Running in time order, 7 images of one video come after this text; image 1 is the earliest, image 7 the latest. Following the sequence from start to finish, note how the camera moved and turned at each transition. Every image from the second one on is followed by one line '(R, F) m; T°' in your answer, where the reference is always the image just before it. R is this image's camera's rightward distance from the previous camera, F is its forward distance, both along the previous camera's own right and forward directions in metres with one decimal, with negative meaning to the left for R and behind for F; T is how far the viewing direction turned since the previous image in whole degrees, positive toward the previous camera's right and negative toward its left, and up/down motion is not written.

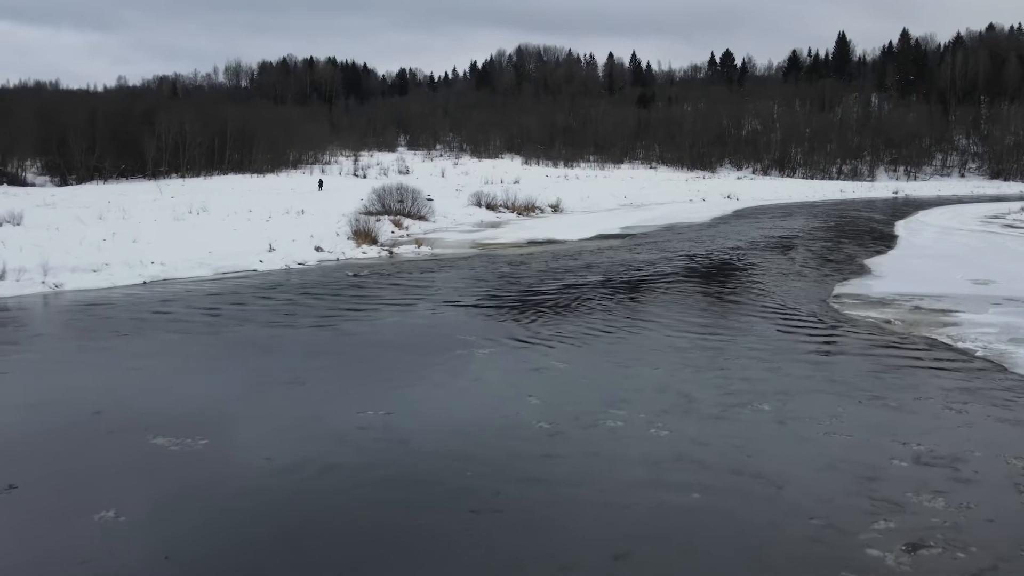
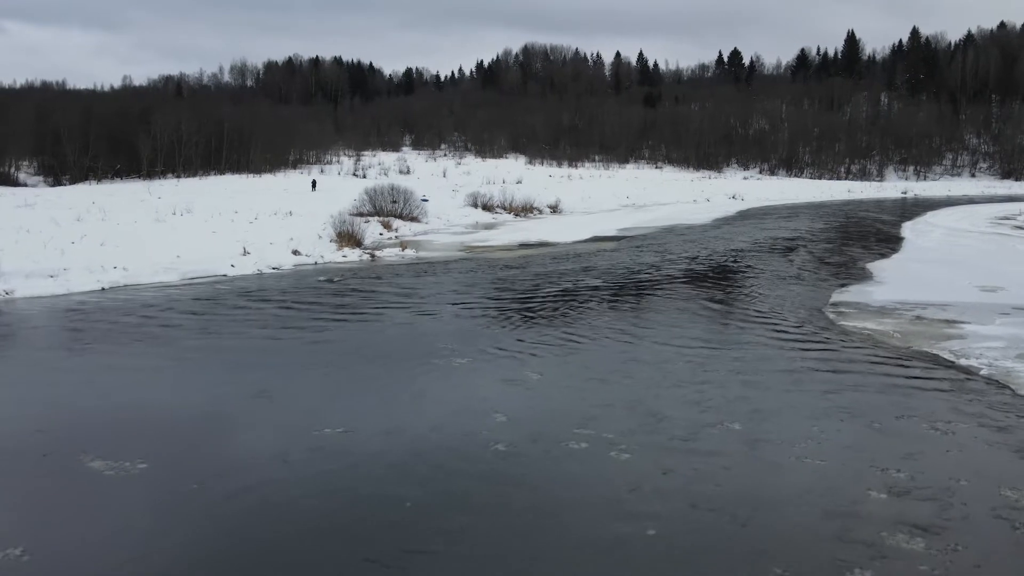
(+0.4, +0.5) m; -1°
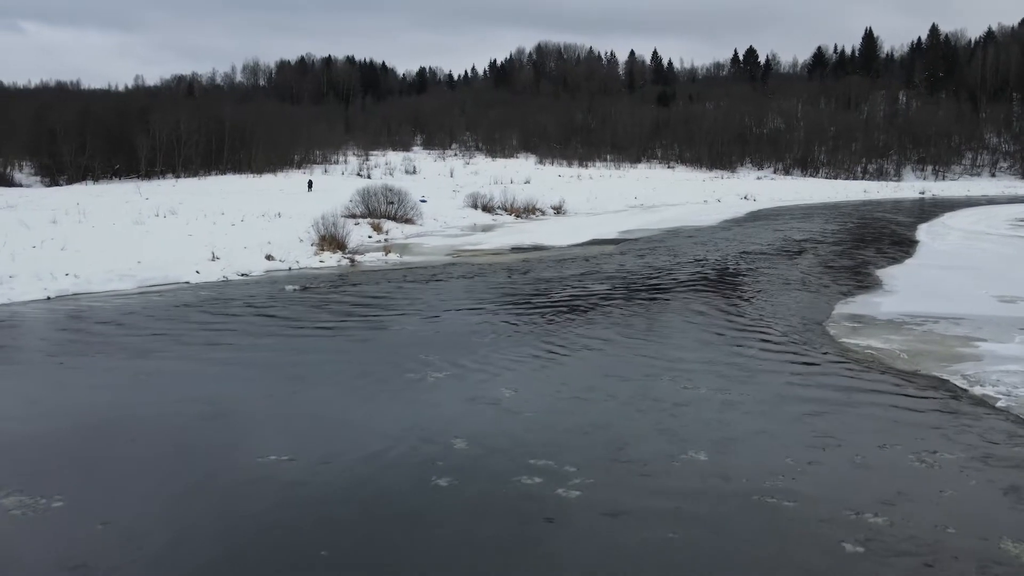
(+0.5, +0.7) m; -1°
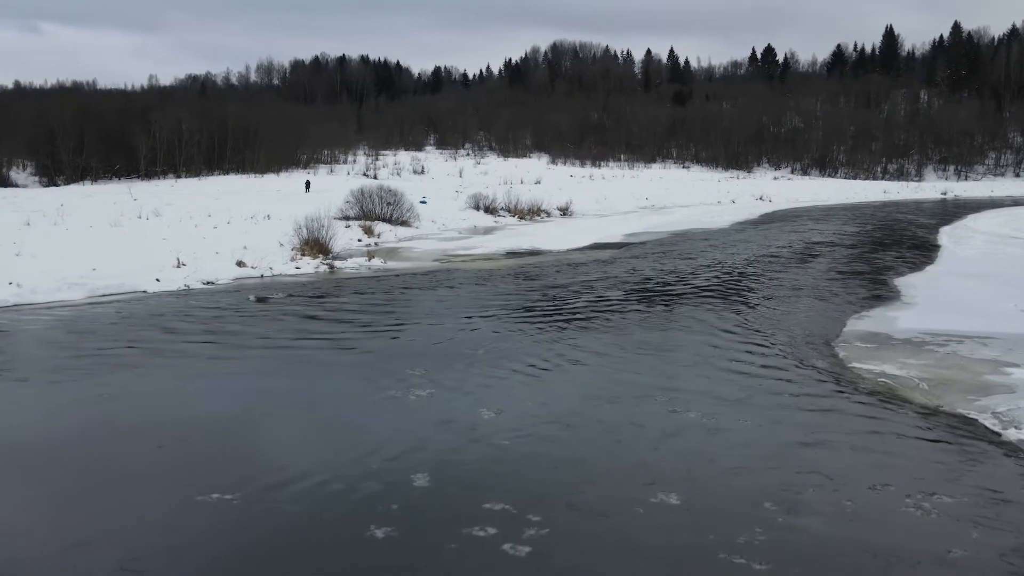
(+0.5, +0.9) m; -1°
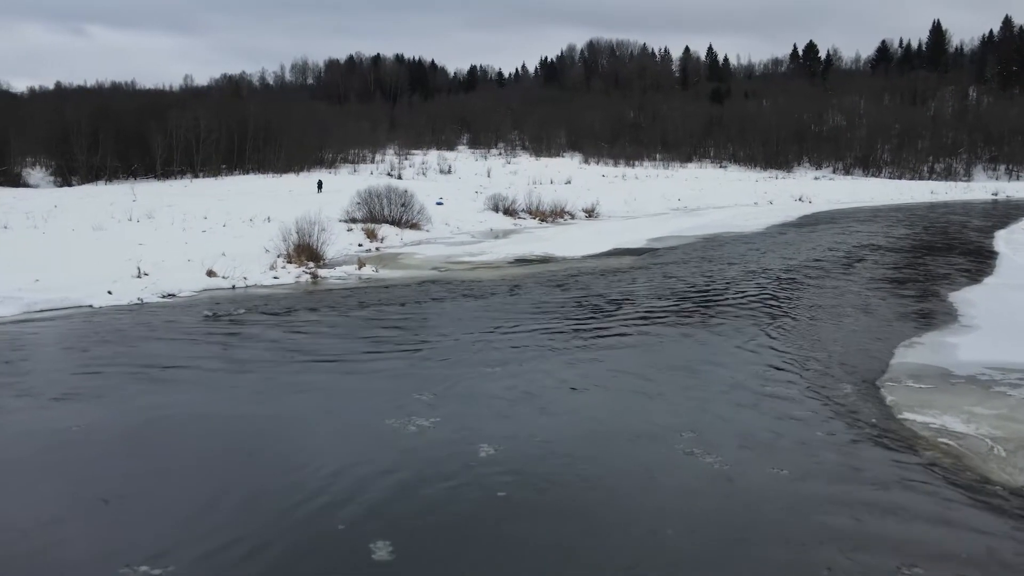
(+0.6, +1.3) m; -3°
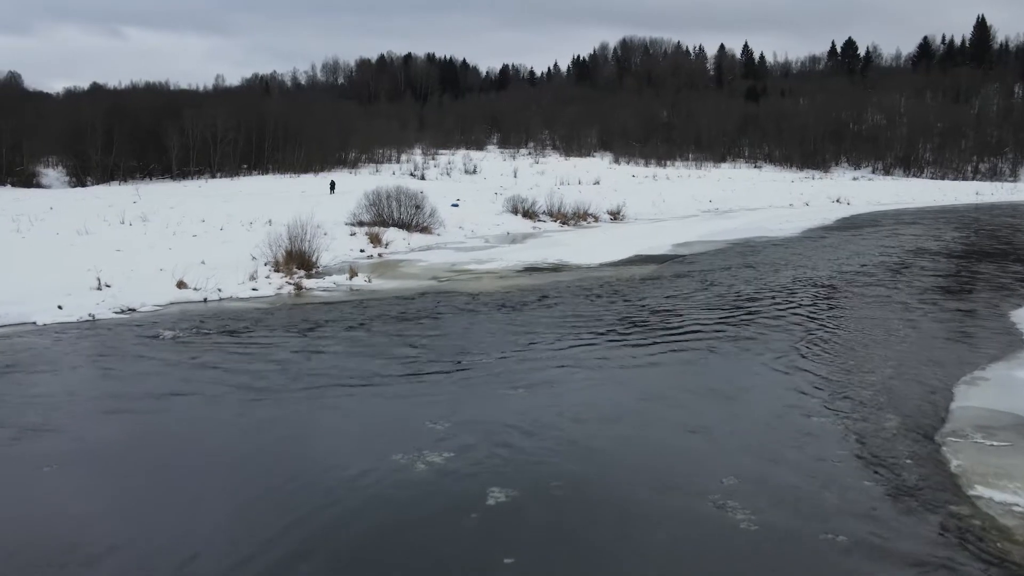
(+0.4, +1.2) m; -2°
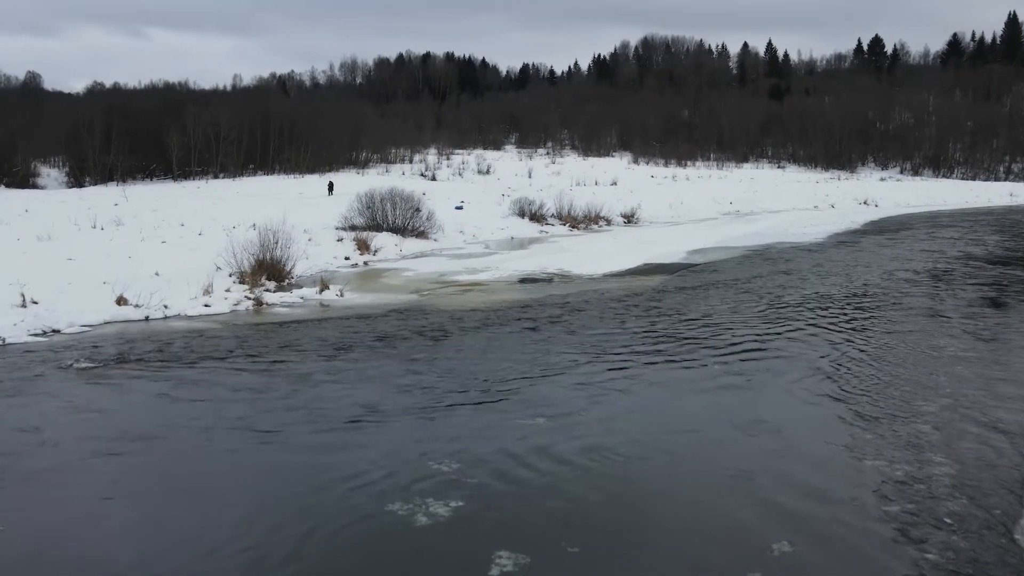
(+0.4, +1.3) m; -2°
